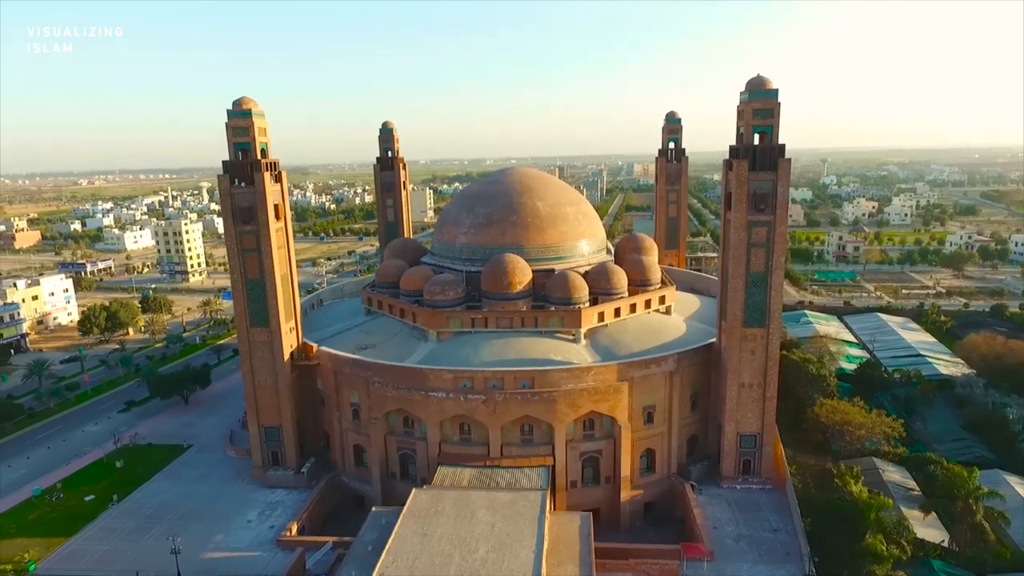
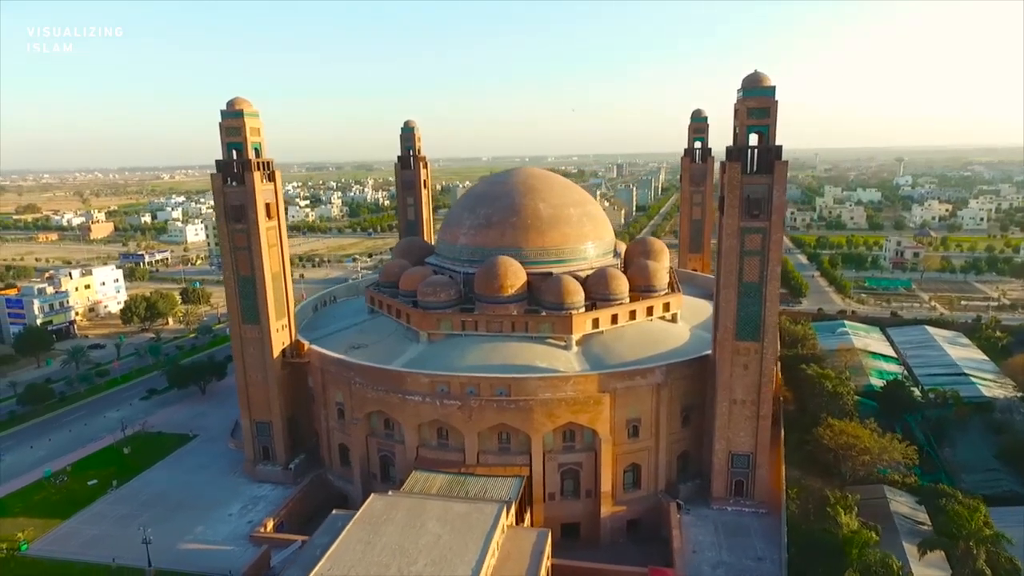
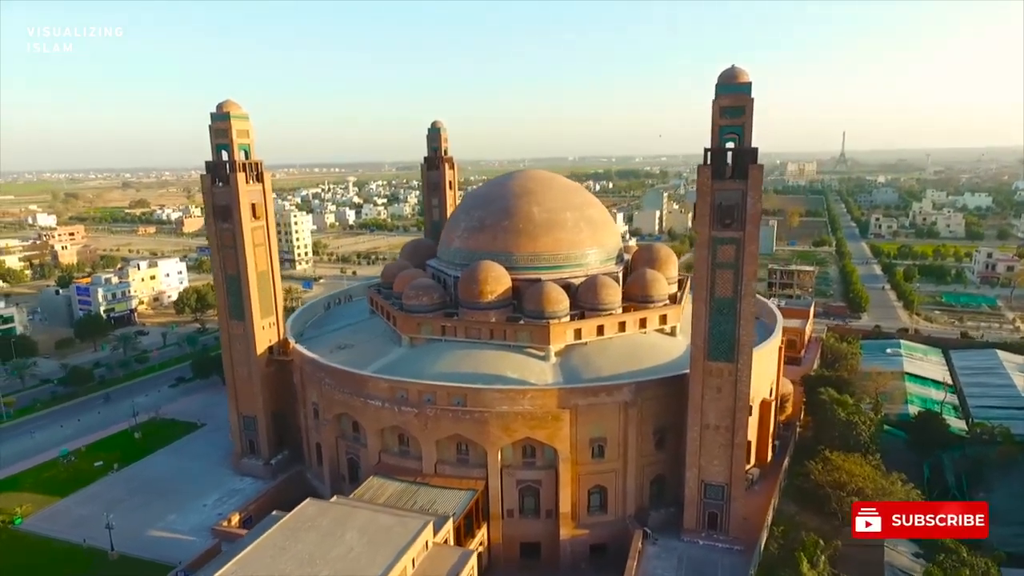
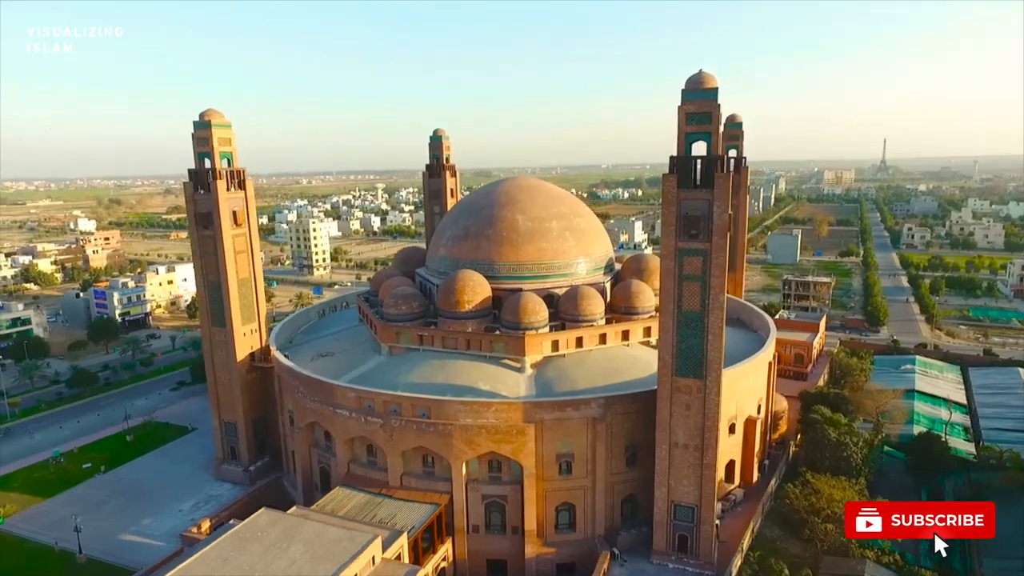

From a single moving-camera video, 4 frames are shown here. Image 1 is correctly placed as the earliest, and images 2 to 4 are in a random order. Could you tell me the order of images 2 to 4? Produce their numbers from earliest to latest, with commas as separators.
2, 3, 4
